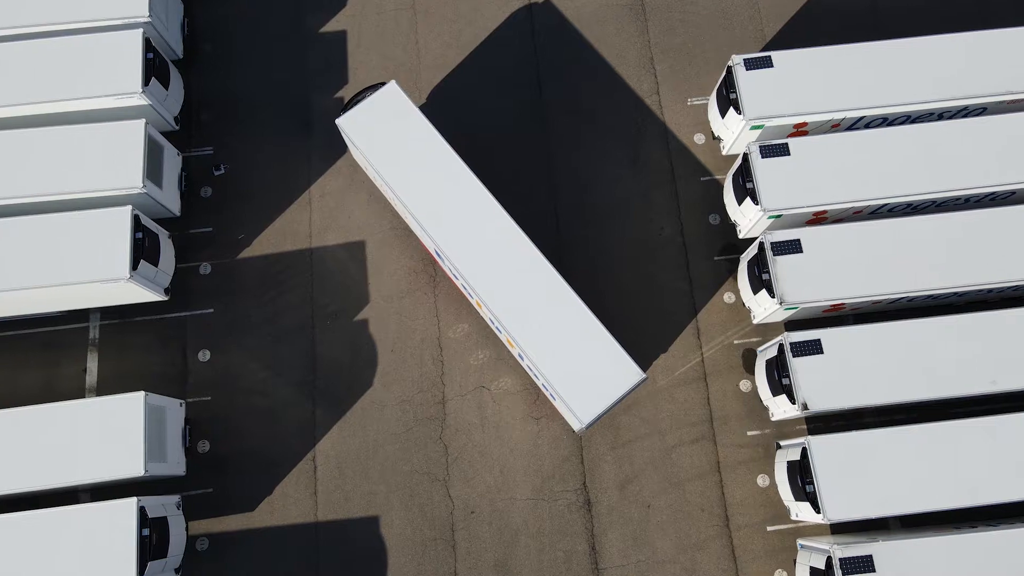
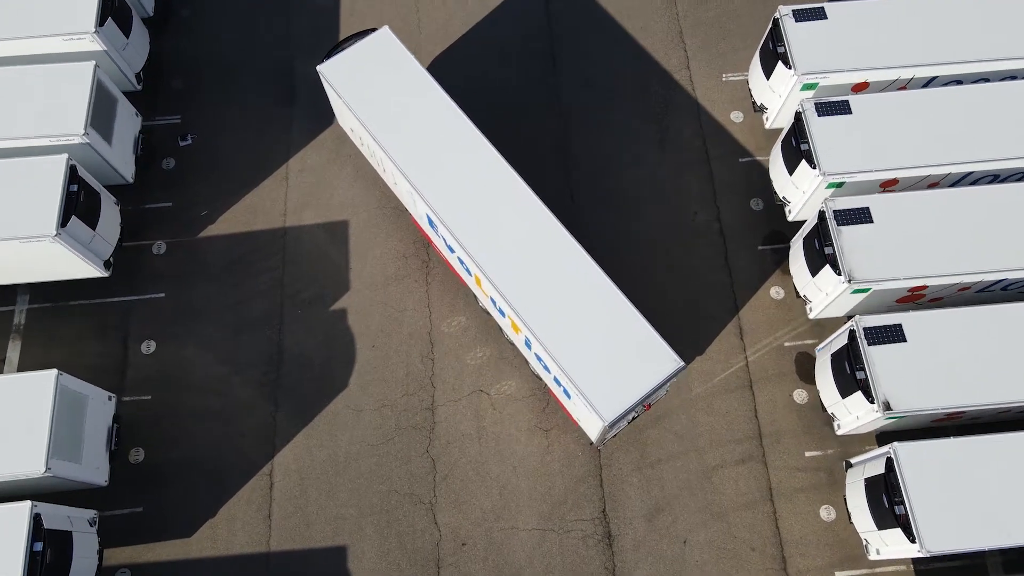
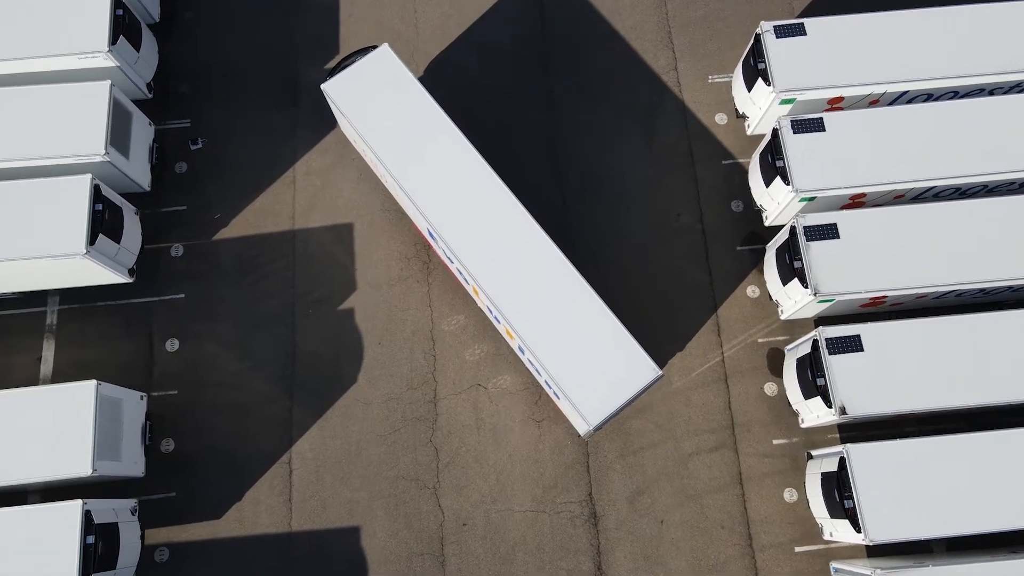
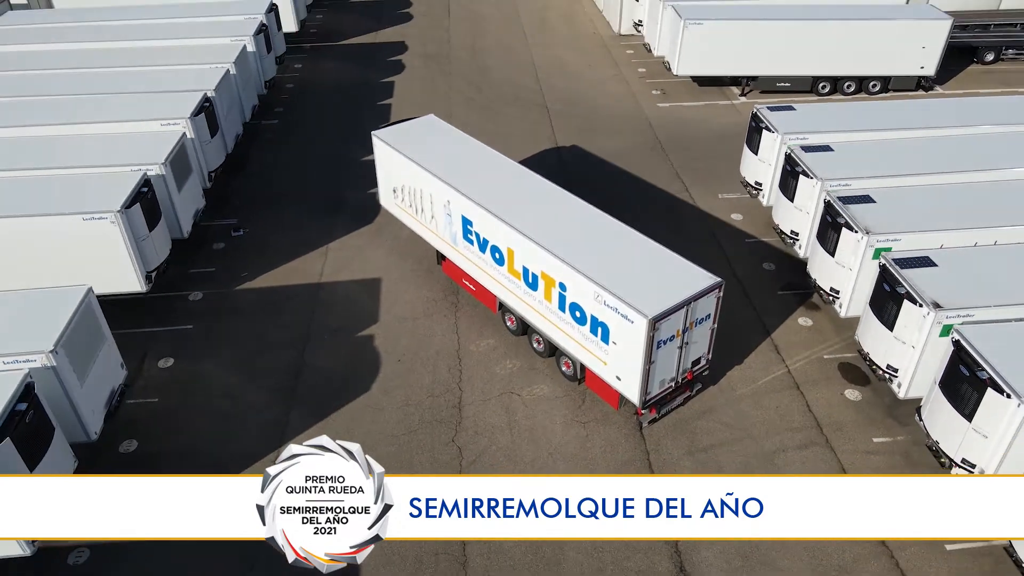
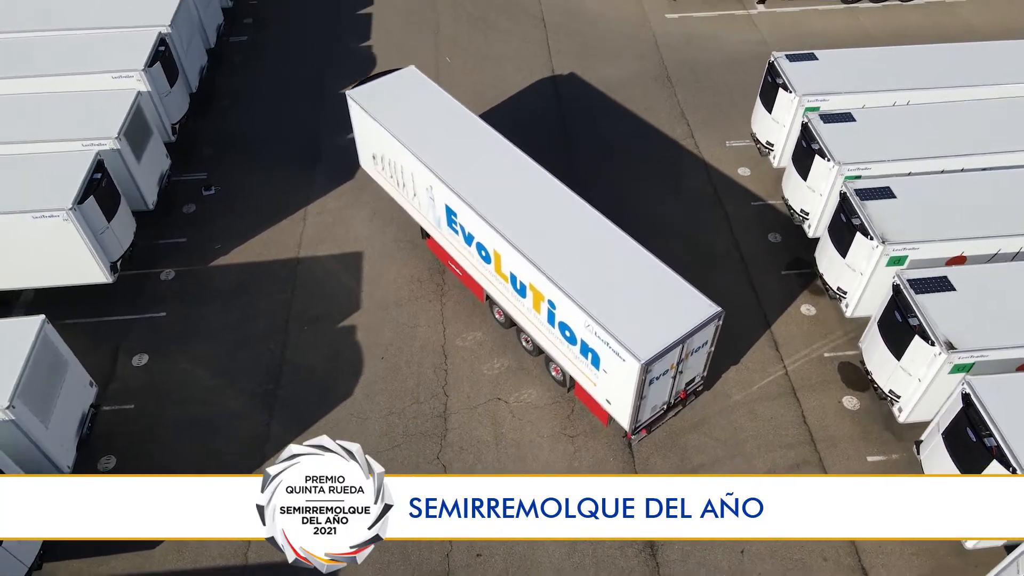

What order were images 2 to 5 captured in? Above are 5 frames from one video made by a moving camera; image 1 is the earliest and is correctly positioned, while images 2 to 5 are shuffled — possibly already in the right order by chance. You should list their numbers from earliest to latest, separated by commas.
3, 2, 5, 4
